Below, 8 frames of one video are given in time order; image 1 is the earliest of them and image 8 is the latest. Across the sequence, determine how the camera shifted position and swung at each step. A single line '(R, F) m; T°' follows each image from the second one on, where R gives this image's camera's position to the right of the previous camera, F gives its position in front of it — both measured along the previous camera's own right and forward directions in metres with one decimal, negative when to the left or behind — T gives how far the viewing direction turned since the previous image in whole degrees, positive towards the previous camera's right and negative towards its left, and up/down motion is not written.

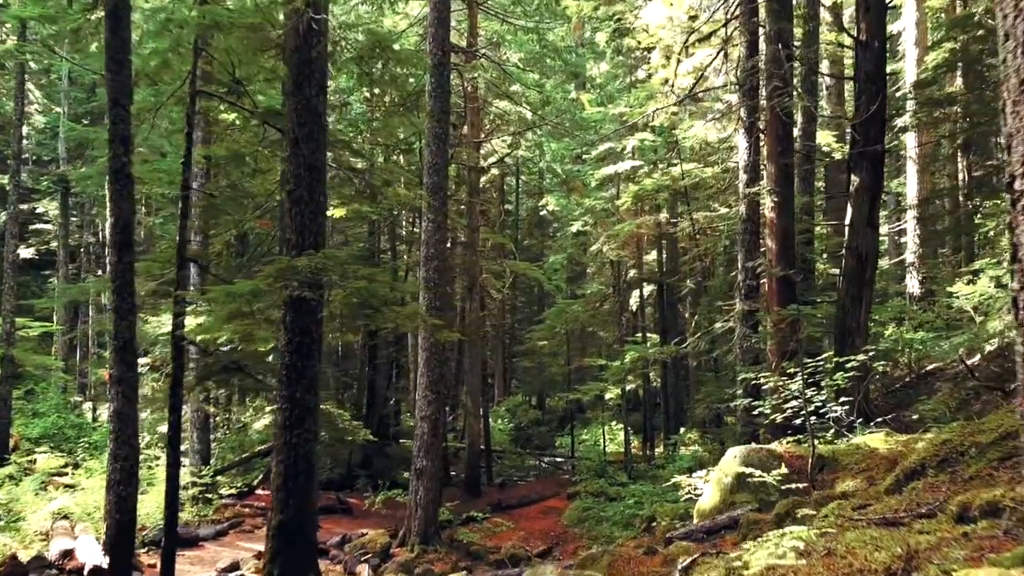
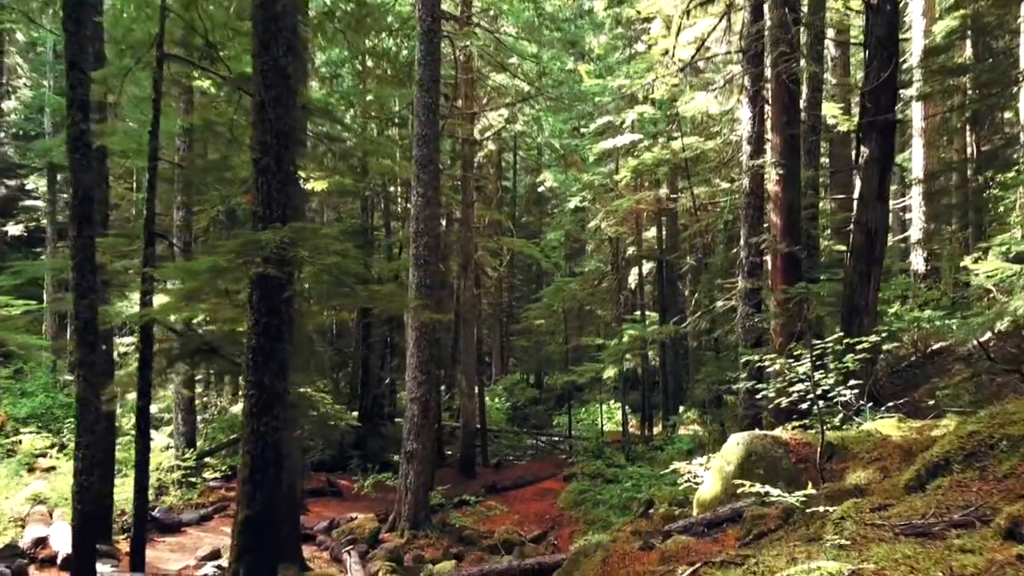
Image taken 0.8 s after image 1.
(+0.1, +0.5) m; 0°
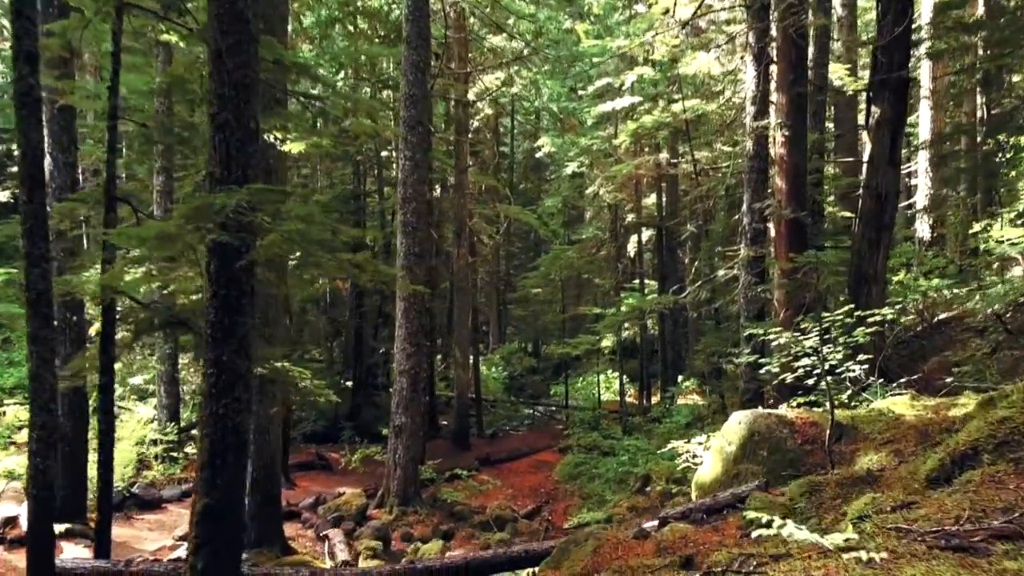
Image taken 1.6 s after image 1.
(+0.1, +0.5) m; 0°
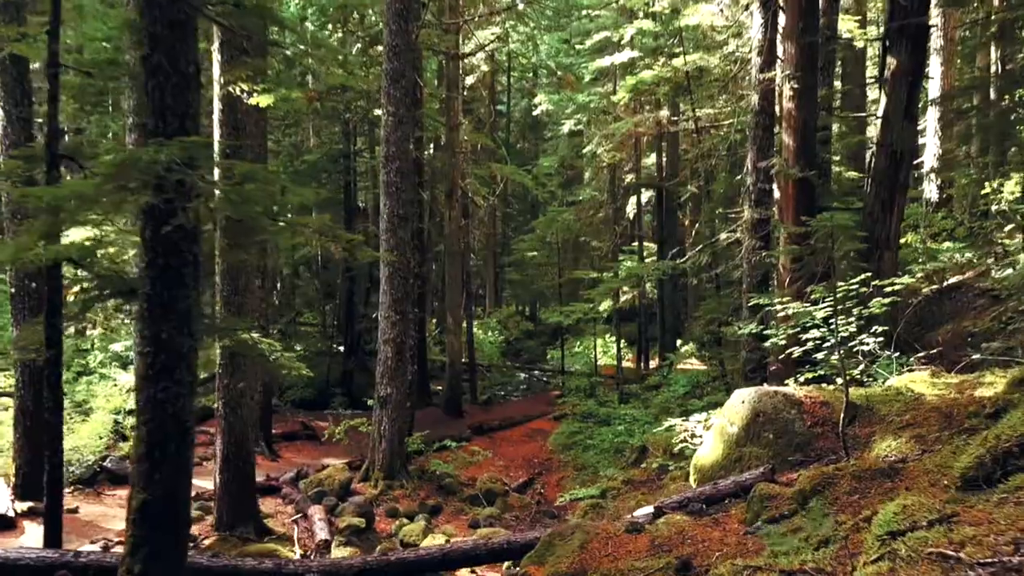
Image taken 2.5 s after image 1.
(+0.1, +0.6) m; 0°
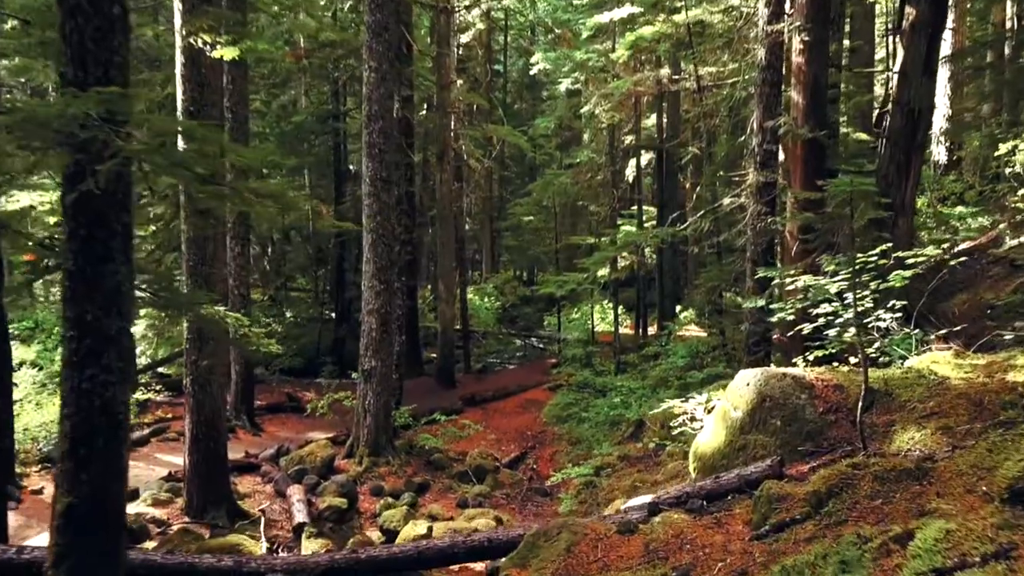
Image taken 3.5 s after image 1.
(+0.1, +0.6) m; 0°
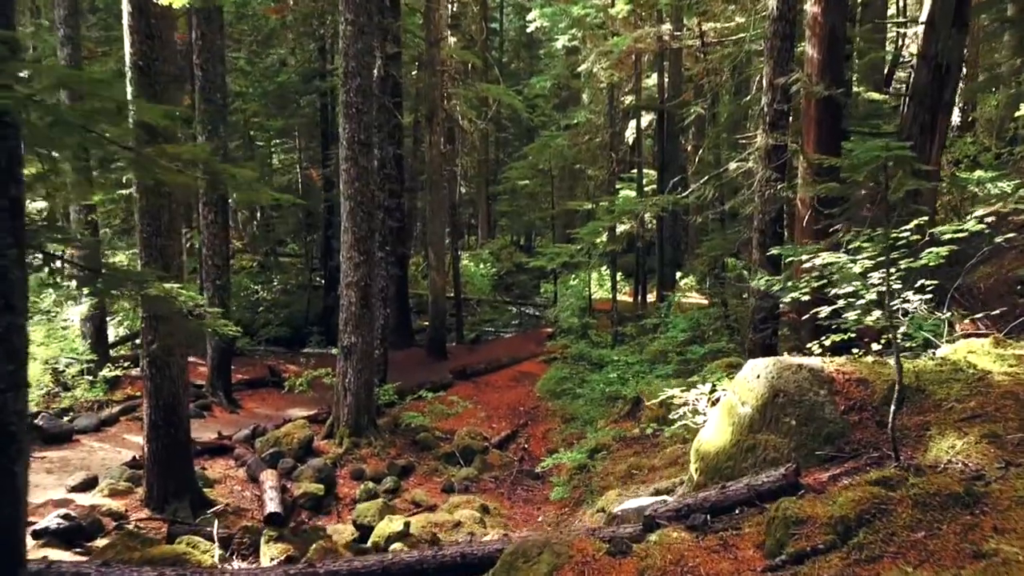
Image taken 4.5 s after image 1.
(+0.1, +0.7) m; 0°
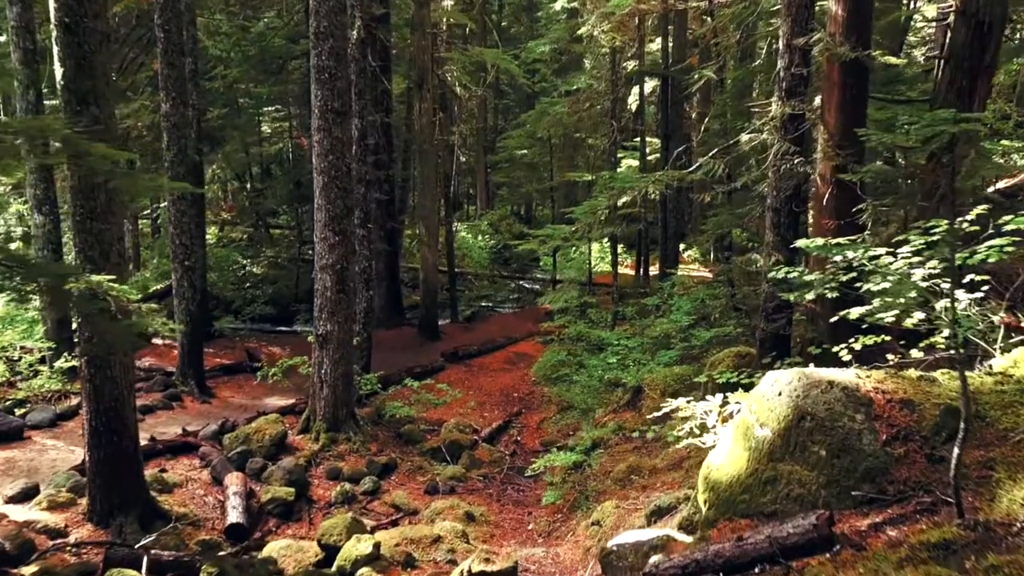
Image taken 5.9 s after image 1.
(+0.1, +0.9) m; 0°
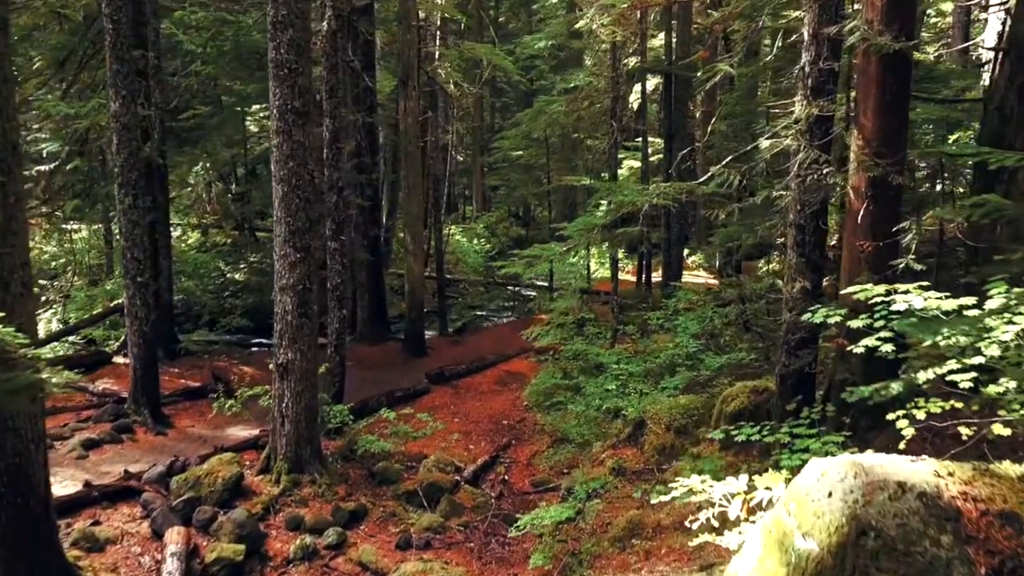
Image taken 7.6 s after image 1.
(+0.2, +1.1) m; 0°
